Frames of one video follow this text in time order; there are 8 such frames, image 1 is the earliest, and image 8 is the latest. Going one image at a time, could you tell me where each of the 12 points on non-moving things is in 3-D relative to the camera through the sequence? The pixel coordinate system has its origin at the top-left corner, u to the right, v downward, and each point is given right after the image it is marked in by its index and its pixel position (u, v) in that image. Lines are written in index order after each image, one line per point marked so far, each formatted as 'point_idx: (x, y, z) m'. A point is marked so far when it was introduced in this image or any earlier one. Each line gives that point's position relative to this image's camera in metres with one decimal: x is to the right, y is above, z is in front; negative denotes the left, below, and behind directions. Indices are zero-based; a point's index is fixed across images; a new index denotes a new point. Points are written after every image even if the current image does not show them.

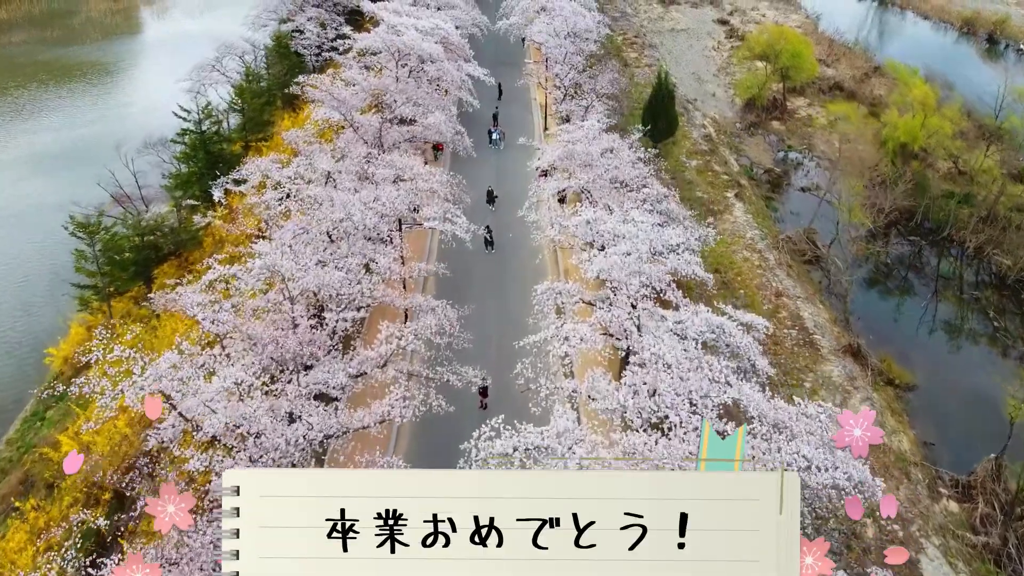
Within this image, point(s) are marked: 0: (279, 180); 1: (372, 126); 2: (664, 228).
0: (-6.0, +2.8, +15.6) m
1: (-4.5, +5.2, +19.3) m
2: (+3.8, +1.5, +15.0) m
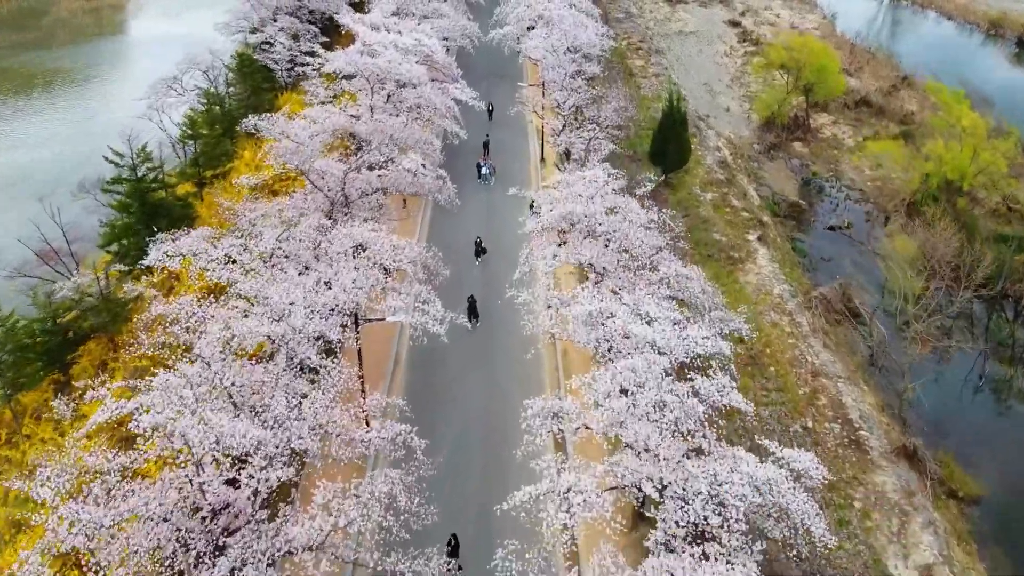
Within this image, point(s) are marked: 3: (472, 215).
0: (-6.3, +0.6, +12.6) m
1: (-4.8, +3.1, +16.3) m
2: (+3.5, -0.7, +12.1) m
3: (-1.4, +2.4, +20.1) m
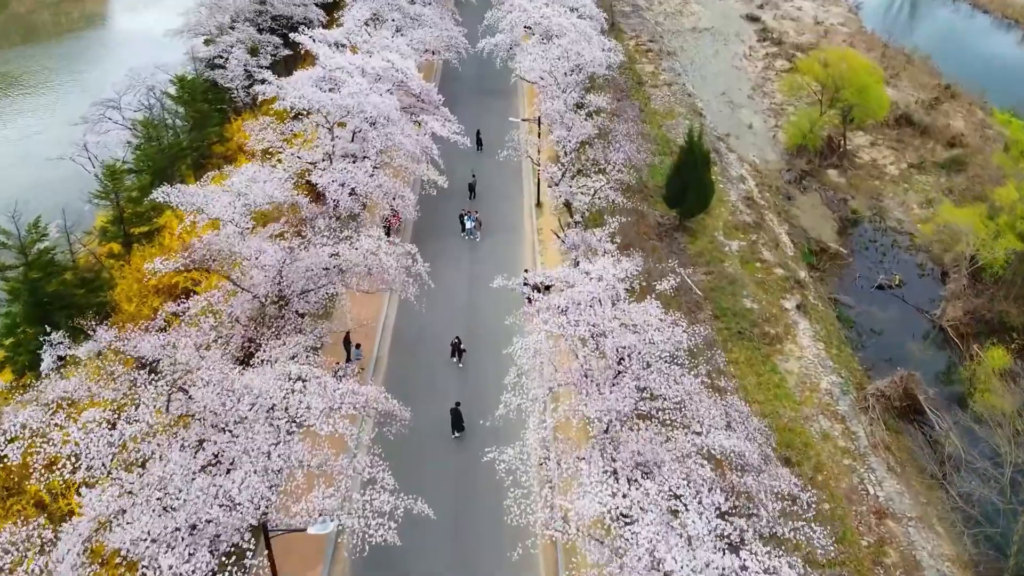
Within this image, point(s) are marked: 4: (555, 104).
0: (-6.6, -2.2, +9.1) m
1: (-5.1, +0.5, +12.7) m
2: (+3.2, -3.5, +8.6) m
3: (-1.7, -0.1, +16.5) m
4: (+1.4, +5.9, +19.6) m
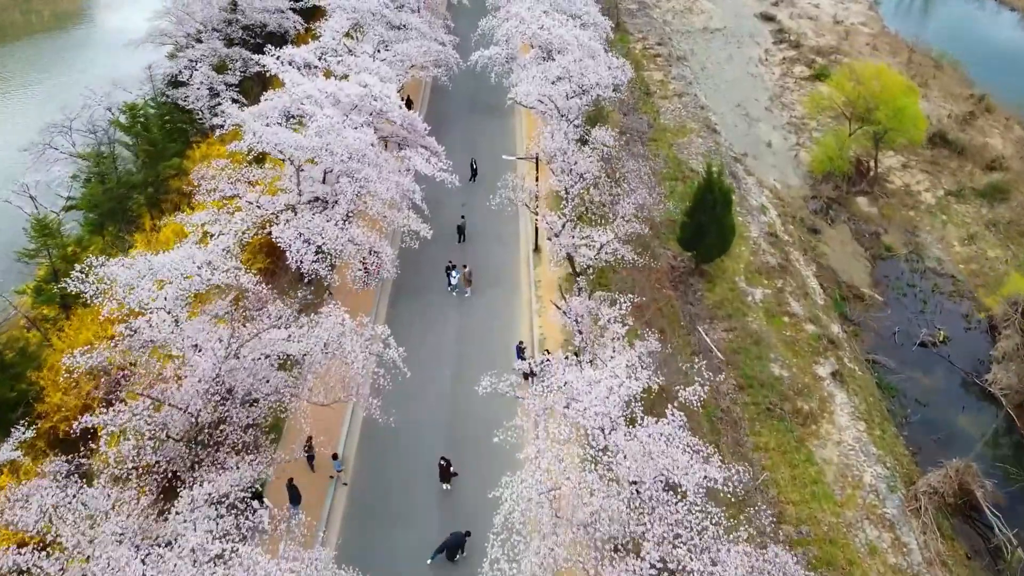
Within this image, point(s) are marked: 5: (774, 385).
0: (-6.8, -4.1, +6.9) m
1: (-5.3, -1.4, +10.4) m
2: (+3.0, -5.5, +6.4) m
3: (-1.9, -1.9, +14.2) m
4: (+1.2, +4.2, +17.1) m
5: (+6.8, -2.6, +15.7) m
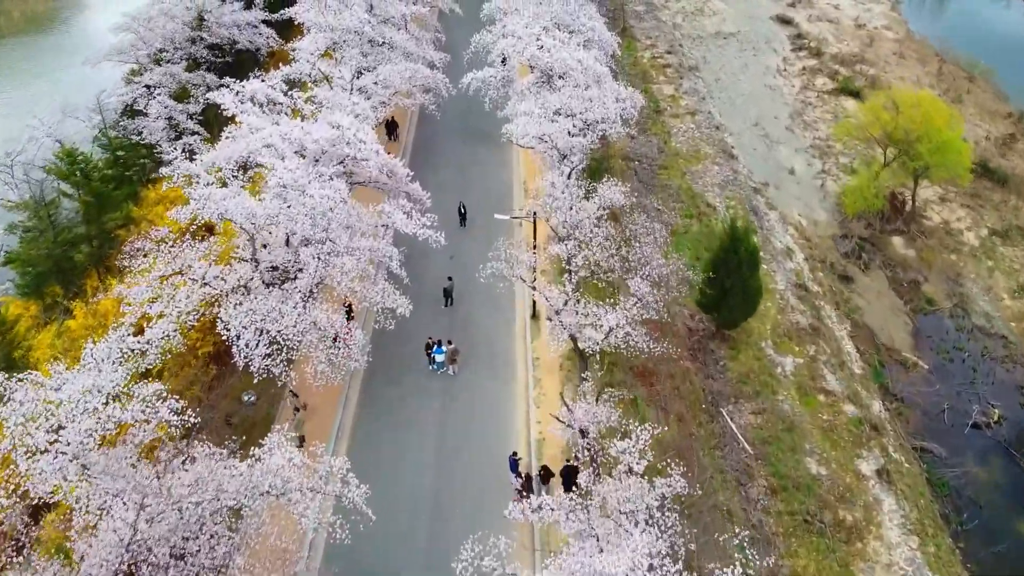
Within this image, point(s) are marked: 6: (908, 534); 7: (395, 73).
0: (-7.0, -6.3, +4.7) m
1: (-5.4, -3.5, +8.1) m
2: (+2.8, -7.6, +4.2) m
3: (-2.0, -3.8, +12.0) m
4: (+1.1, +2.3, +14.8) m
5: (+6.7, -4.5, +13.5) m
6: (+8.5, -5.3, +12.9) m
7: (-3.9, +7.0, +19.9) m
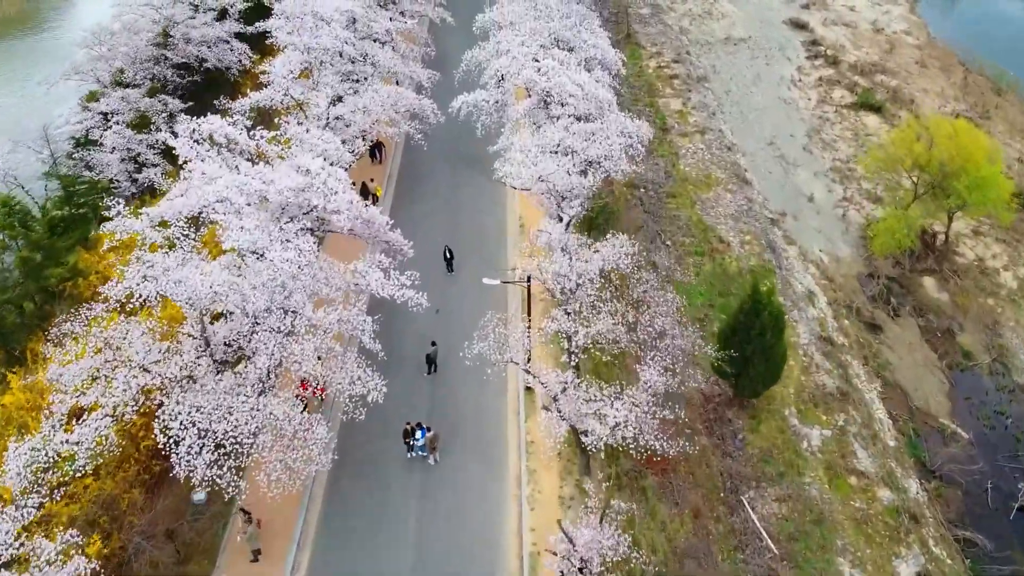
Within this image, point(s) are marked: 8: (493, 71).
0: (-7.2, -8.0, +3.0) m
1: (-5.6, -5.2, +6.4) m
2: (+2.6, -9.4, +2.5) m
3: (-2.2, -5.5, +10.2) m
4: (+0.9, +0.7, +12.9) m
5: (+6.5, -6.1, +11.8) m
6: (+8.3, -6.9, +11.2) m
7: (-4.0, +5.6, +17.9) m
8: (-0.6, +6.9, +19.2) m
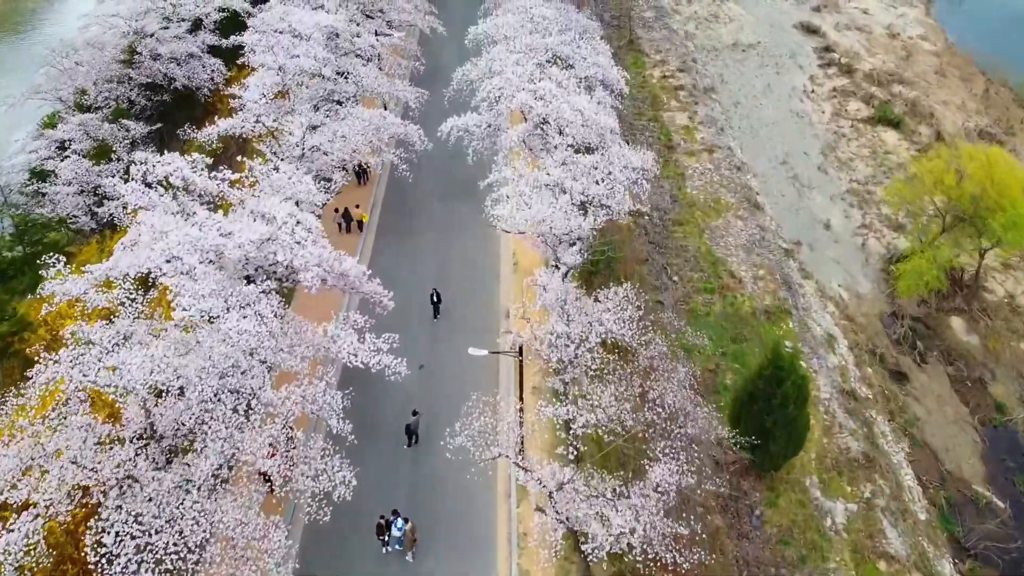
0: (-7.3, -9.4, +1.7) m
1: (-5.8, -6.6, +5.0) m
2: (+2.4, -10.8, +1.2) m
3: (-2.4, -6.8, +8.9) m
4: (+0.7, -0.6, +11.4) m
5: (+6.3, -7.4, +10.4) m
6: (+8.1, -8.2, +9.9) m
7: (-4.2, +4.3, +16.4) m
8: (-0.8, +5.7, +17.6) m
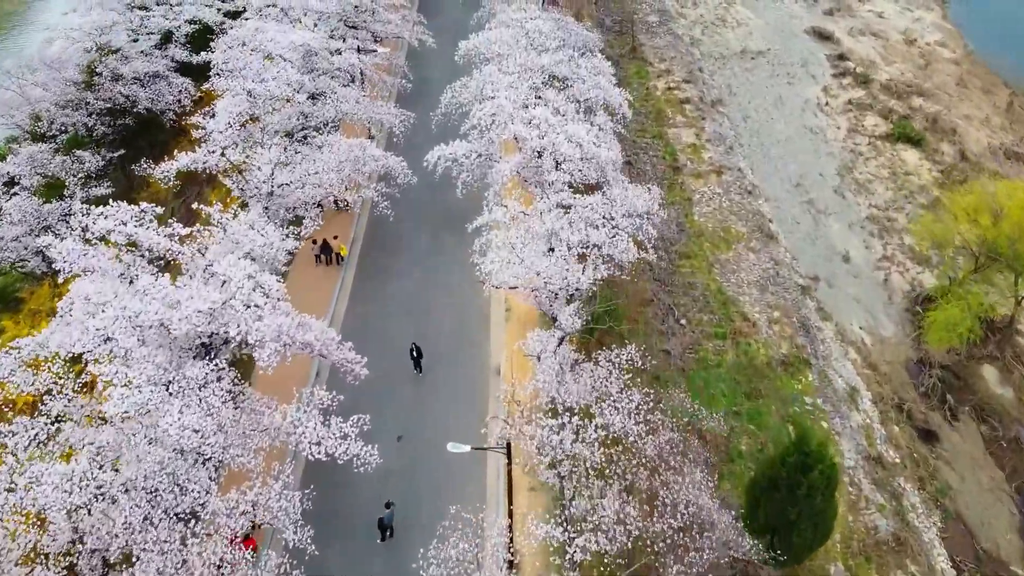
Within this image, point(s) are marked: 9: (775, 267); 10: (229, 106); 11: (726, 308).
0: (-7.6, -10.9, +0.3) m
1: (-6.0, -8.0, +3.6) m
2: (+2.2, -12.3, -0.1) m
3: (-2.6, -8.2, +7.4) m
4: (+0.5, -1.9, +9.9) m
5: (+6.1, -8.8, +9.0) m
6: (+7.9, -9.6, +8.5) m
7: (-4.4, +3.0, +14.8) m
8: (-1.0, +4.4, +16.0) m
9: (+8.2, +0.7, +18.8) m
10: (-7.1, +4.5, +15.1) m
11: (+6.1, -0.6, +17.1) m
